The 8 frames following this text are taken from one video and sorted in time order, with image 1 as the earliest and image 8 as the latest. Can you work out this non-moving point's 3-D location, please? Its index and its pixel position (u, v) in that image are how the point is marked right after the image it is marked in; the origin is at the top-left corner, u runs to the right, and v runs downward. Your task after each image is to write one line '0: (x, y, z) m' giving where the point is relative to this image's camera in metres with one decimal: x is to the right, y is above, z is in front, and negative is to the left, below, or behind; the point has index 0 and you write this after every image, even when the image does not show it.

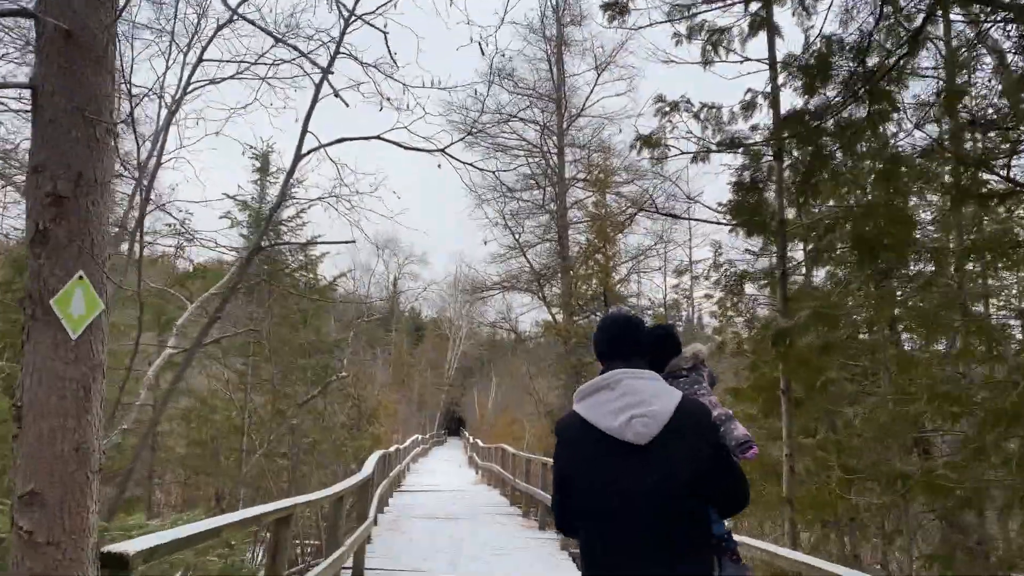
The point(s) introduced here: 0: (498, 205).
0: (-0.3, +1.5, +13.4) m
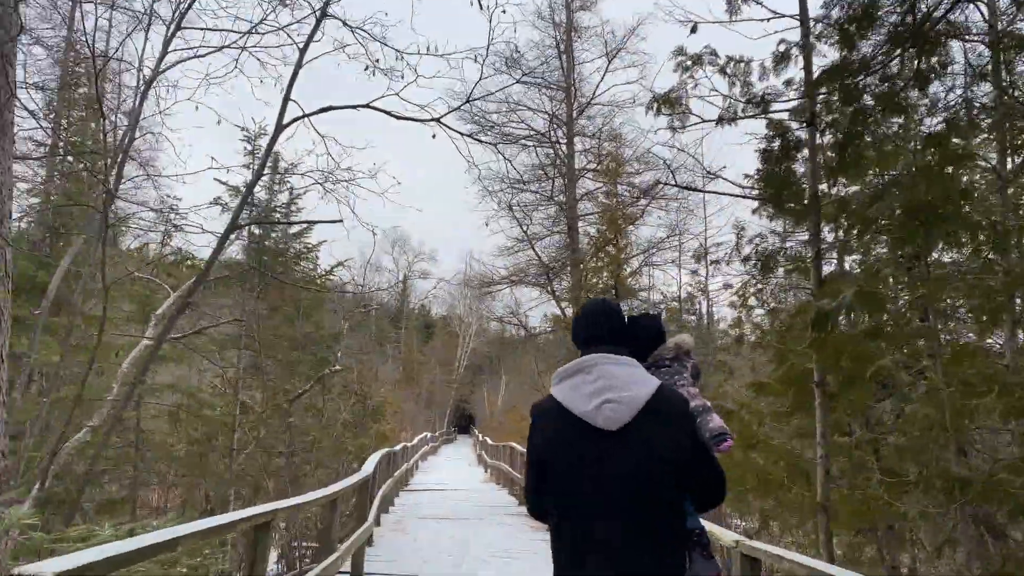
0: (-0.1, +1.6, +13.0) m
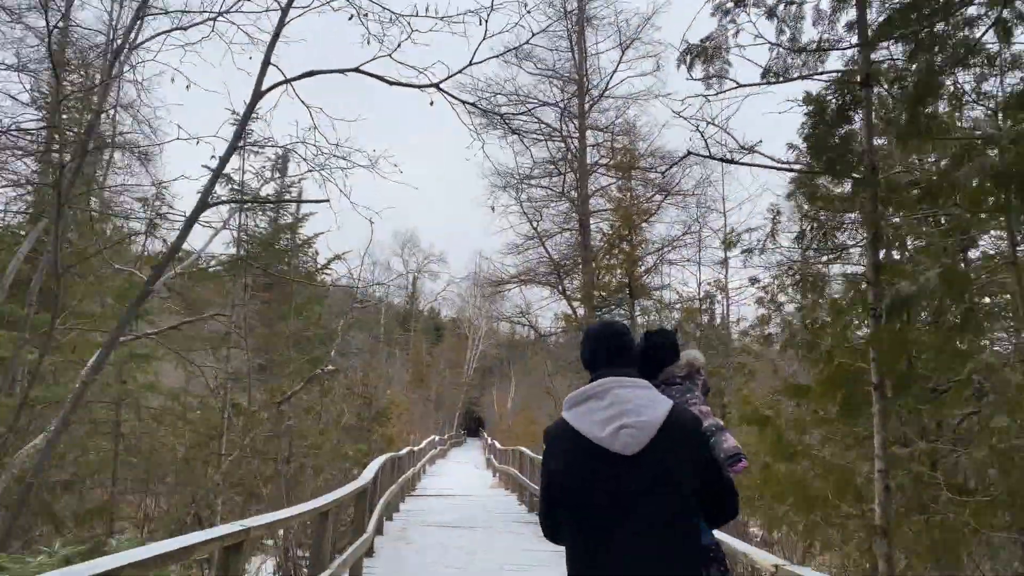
0: (0.0, +1.6, +12.6) m
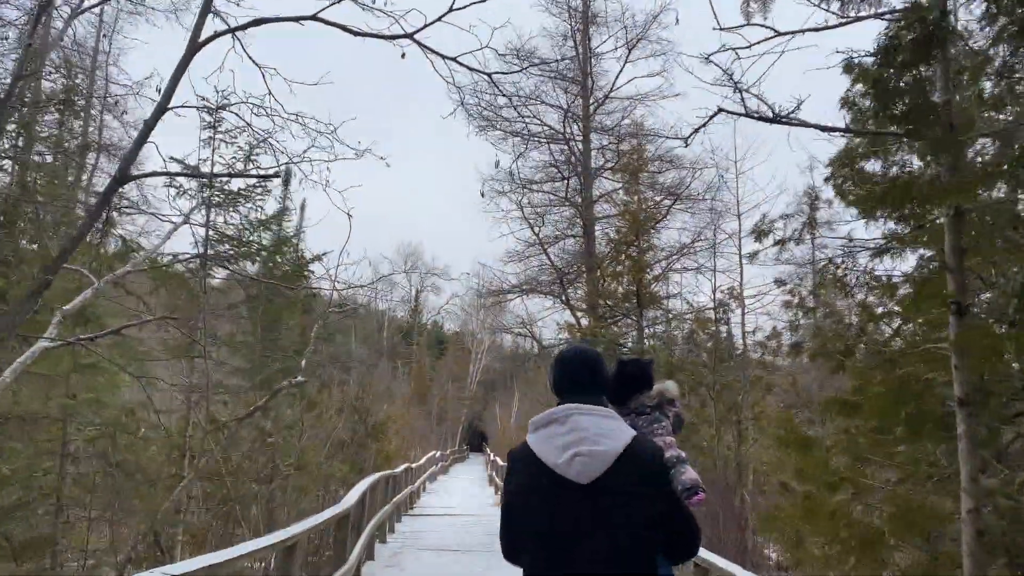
0: (+0.1, +1.5, +12.0) m
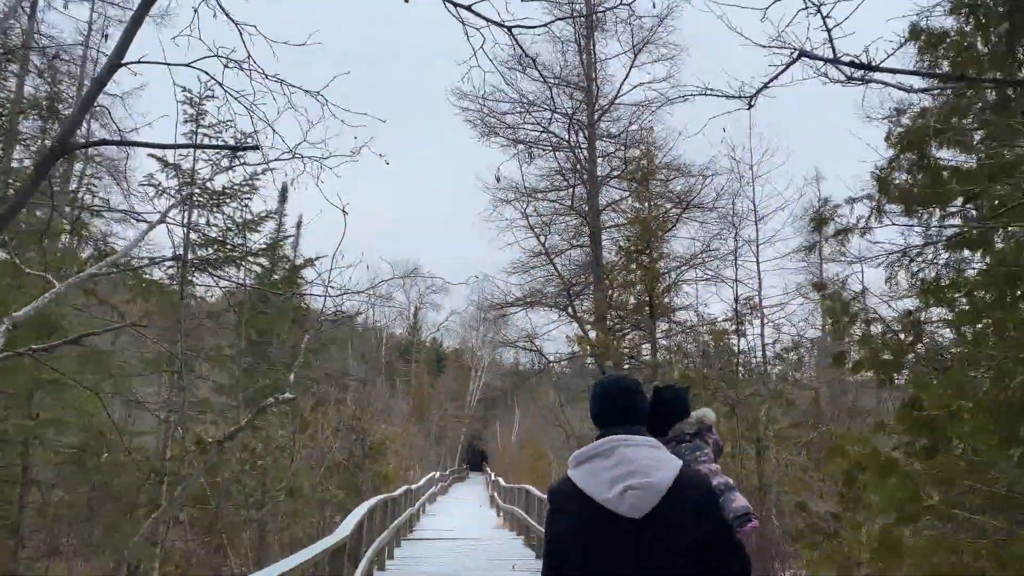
0: (+0.1, +1.3, +11.5) m
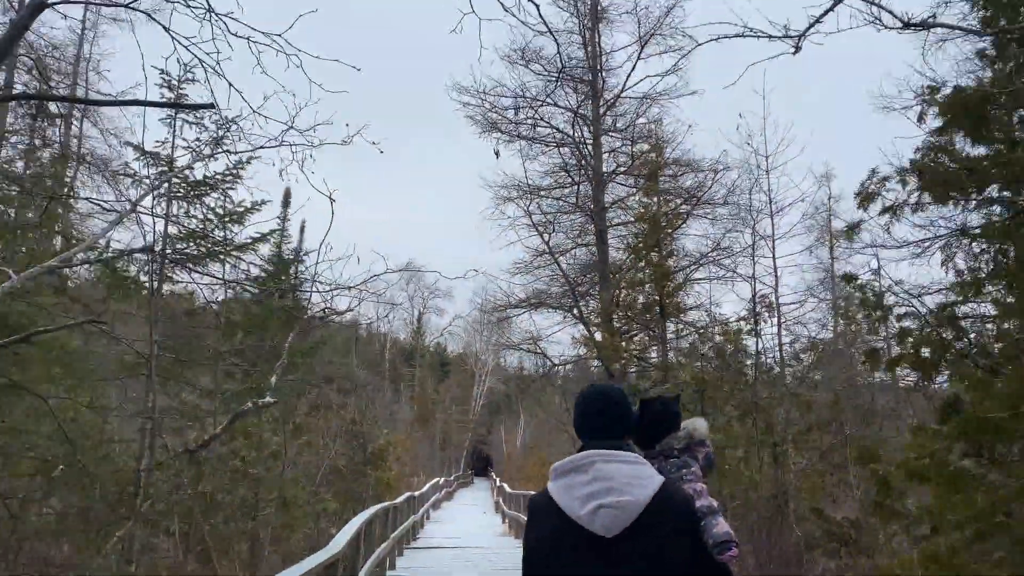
0: (+0.2, +1.3, +11.2) m
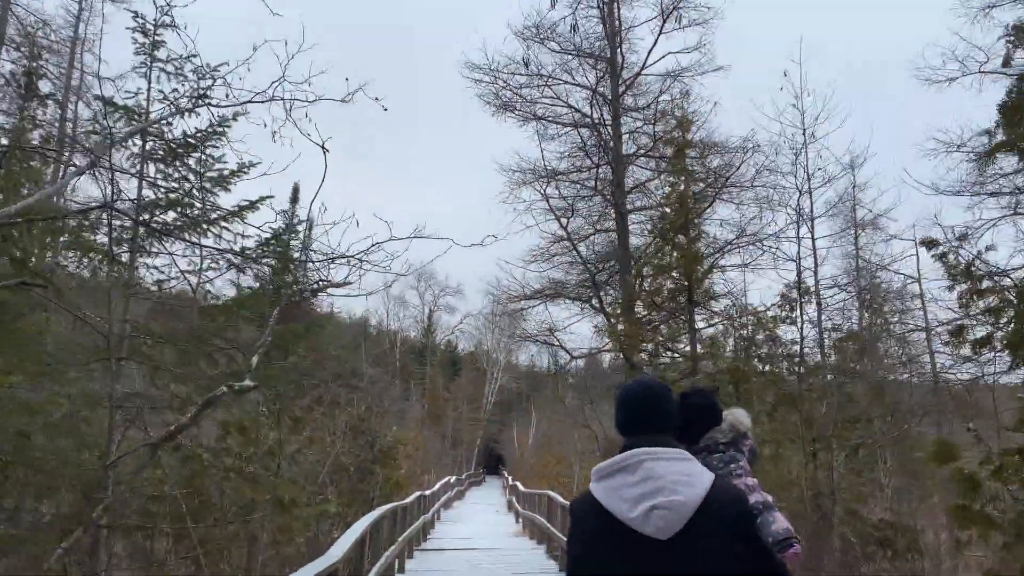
0: (+0.4, +1.4, +10.6) m
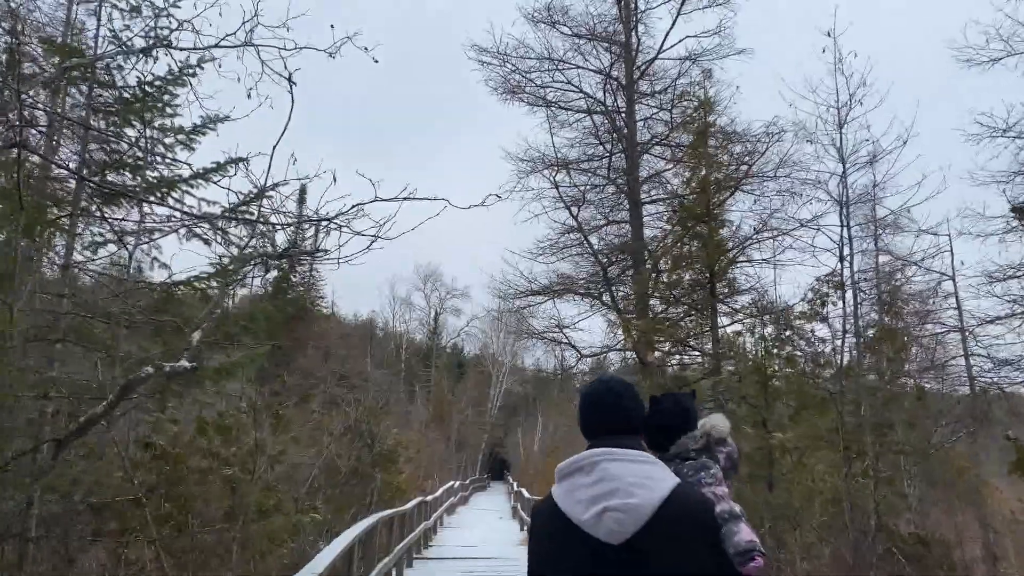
0: (+0.5, +1.5, +10.0) m
